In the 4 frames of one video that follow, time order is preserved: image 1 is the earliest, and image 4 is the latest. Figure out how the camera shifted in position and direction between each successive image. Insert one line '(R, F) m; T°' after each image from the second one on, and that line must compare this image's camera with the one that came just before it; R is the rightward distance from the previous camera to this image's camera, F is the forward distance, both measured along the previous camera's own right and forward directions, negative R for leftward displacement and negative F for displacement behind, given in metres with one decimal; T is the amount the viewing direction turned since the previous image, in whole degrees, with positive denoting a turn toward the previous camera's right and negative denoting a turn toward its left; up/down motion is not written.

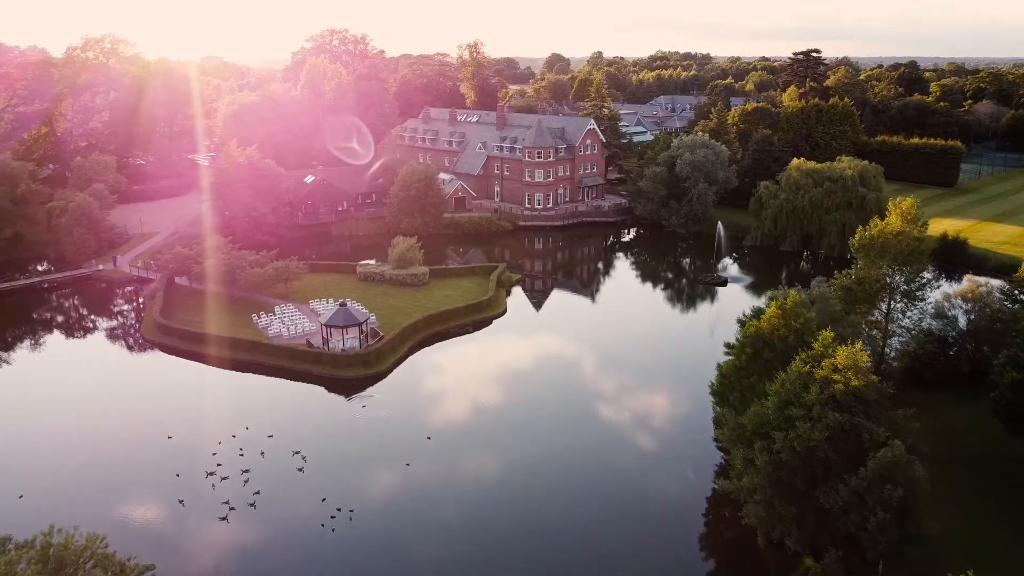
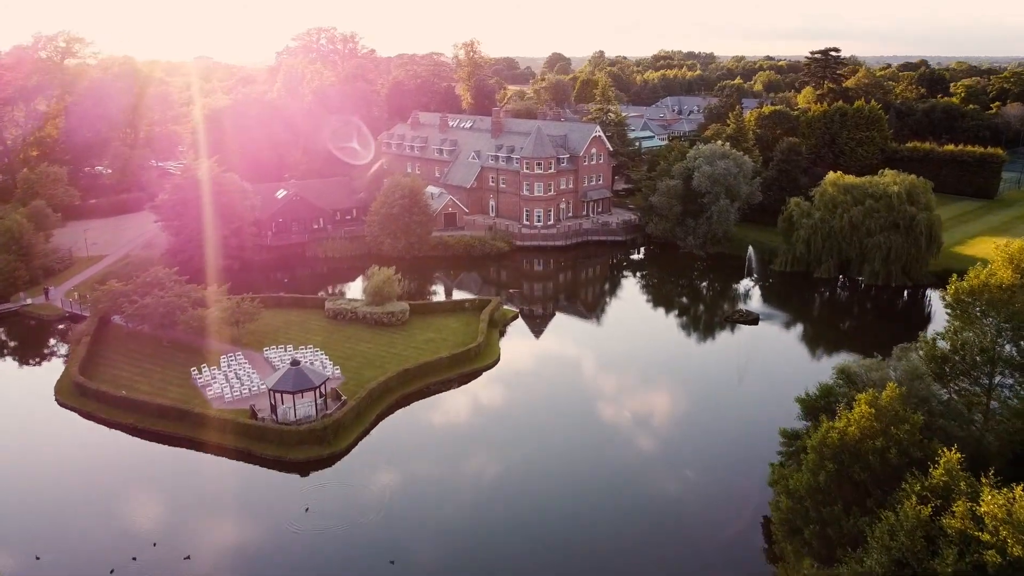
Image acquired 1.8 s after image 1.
(+0.4, +7.8) m; 0°
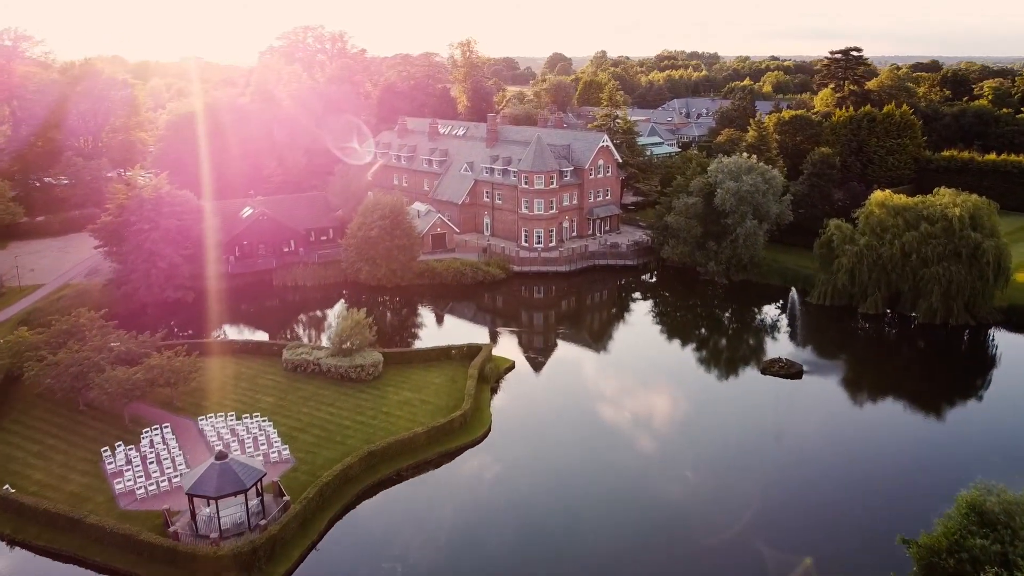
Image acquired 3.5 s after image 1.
(+0.3, +7.6) m; 0°
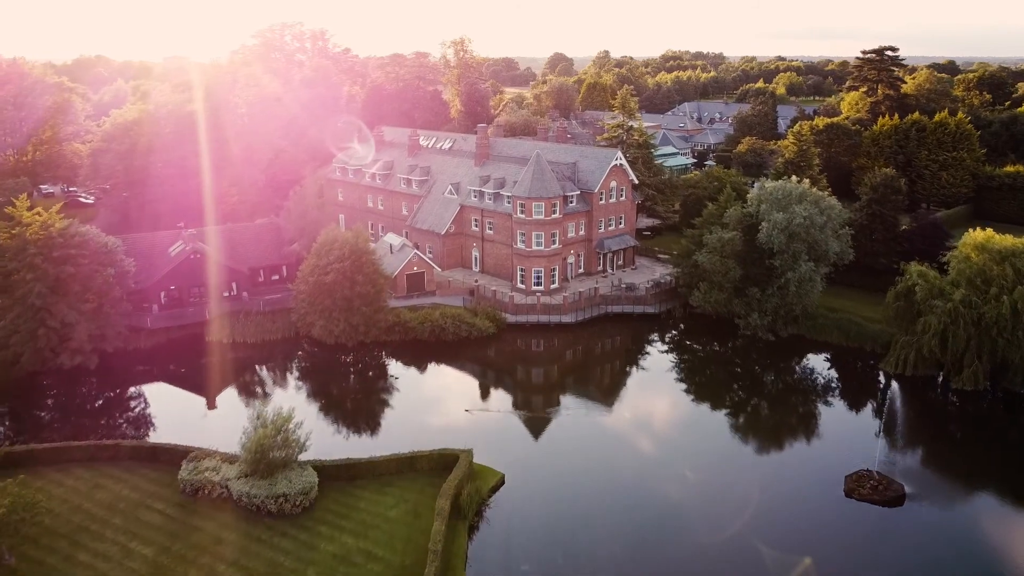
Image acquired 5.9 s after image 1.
(+0.5, +10.8) m; 0°
